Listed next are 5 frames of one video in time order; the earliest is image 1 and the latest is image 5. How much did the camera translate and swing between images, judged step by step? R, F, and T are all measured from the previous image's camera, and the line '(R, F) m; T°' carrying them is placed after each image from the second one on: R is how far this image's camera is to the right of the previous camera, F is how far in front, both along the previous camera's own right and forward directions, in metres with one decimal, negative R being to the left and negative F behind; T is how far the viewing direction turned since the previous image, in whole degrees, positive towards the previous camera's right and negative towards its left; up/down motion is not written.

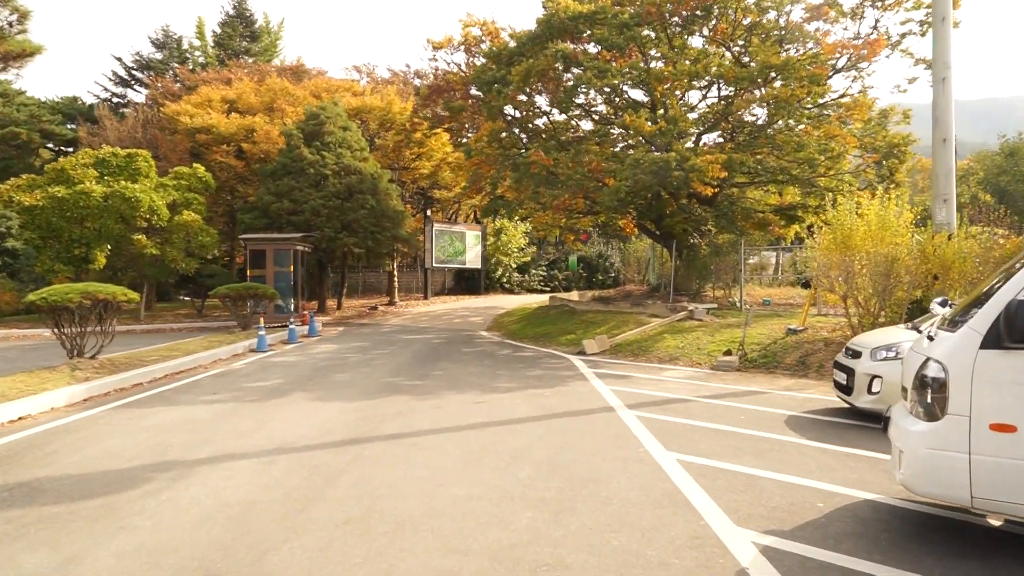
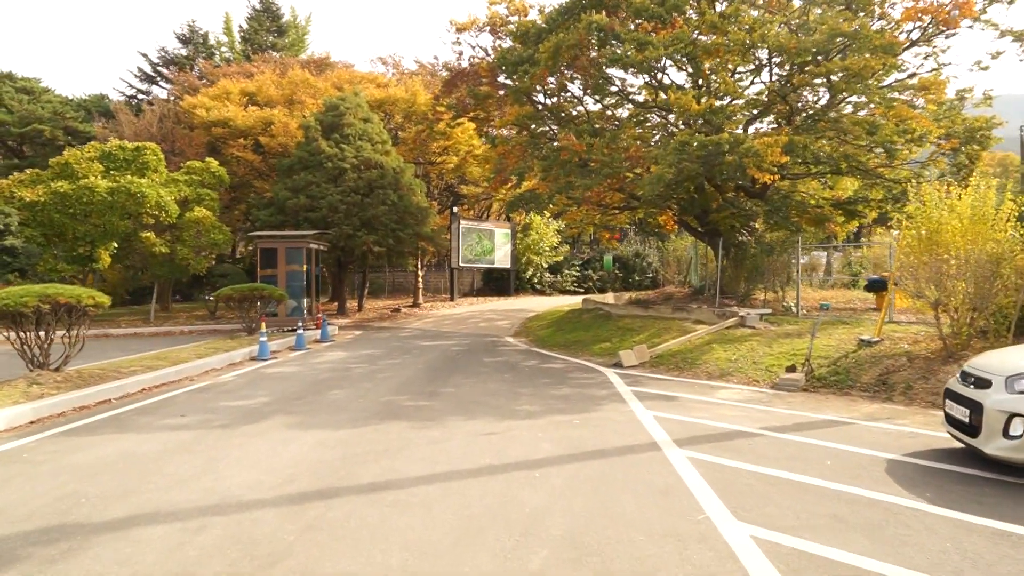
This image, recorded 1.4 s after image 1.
(+0.2, +1.9) m; -3°
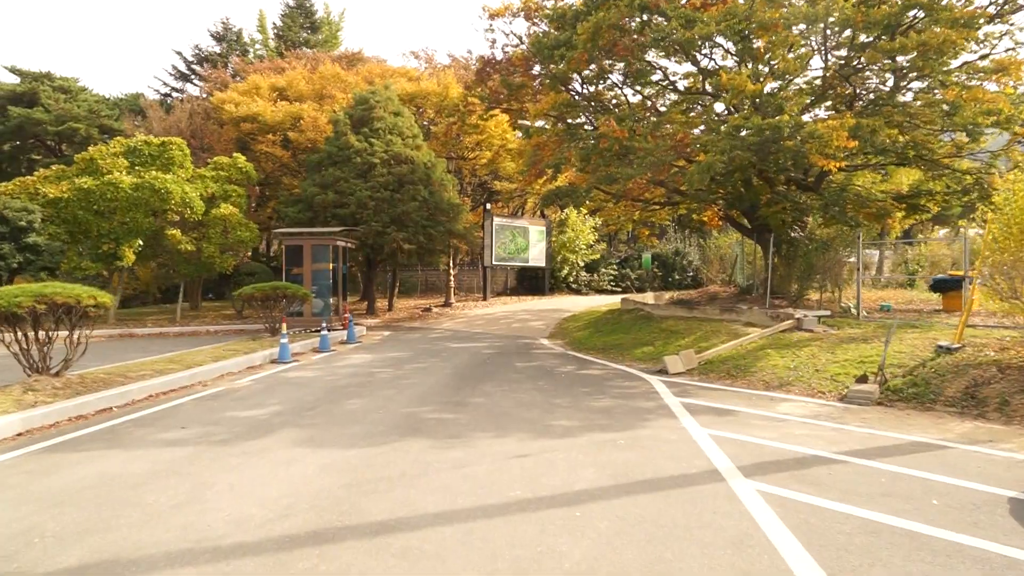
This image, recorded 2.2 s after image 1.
(0.0, +1.1) m; -3°
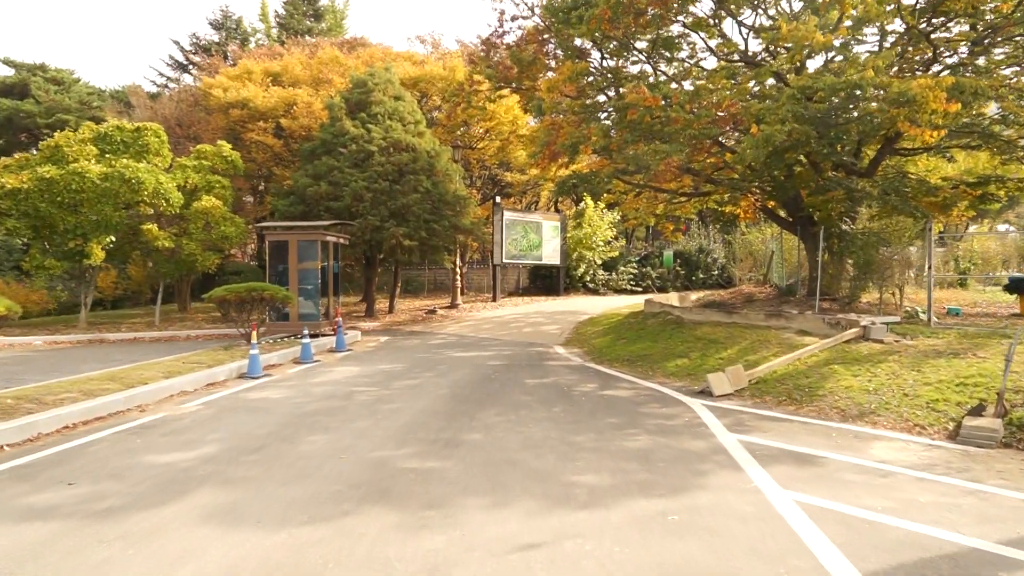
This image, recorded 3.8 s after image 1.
(+0.1, +2.3) m; -1°
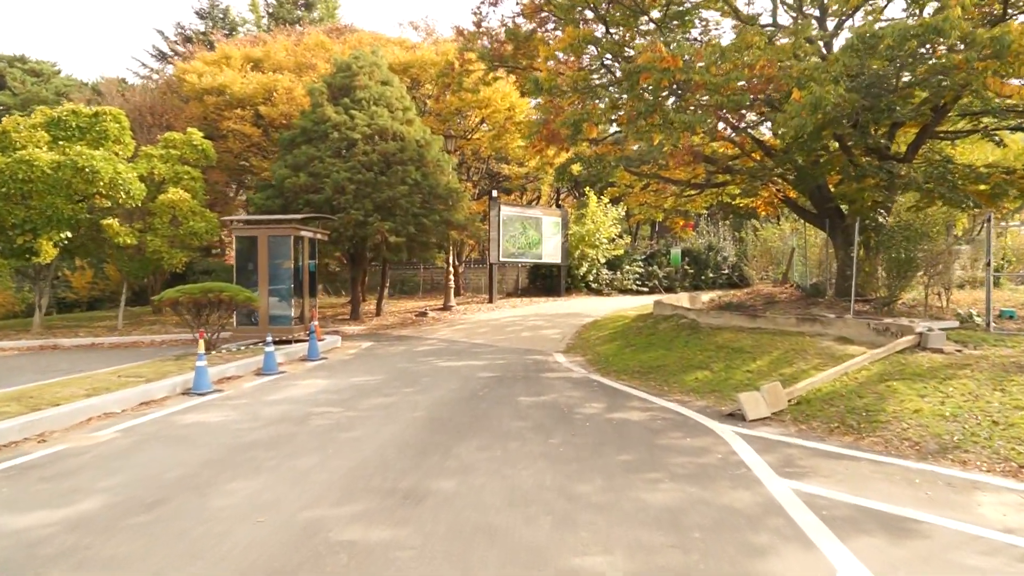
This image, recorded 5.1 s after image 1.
(+0.2, +1.9) m; 0°
